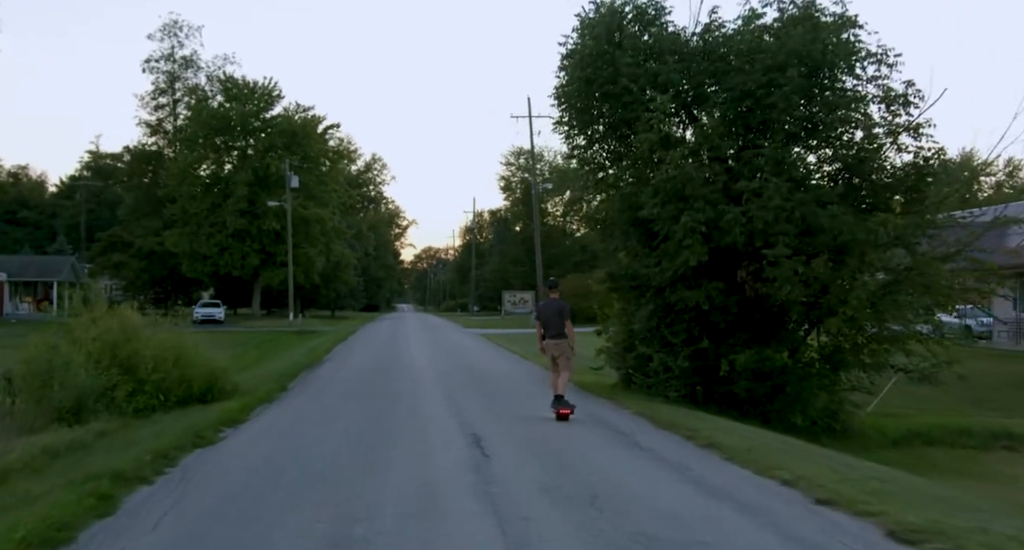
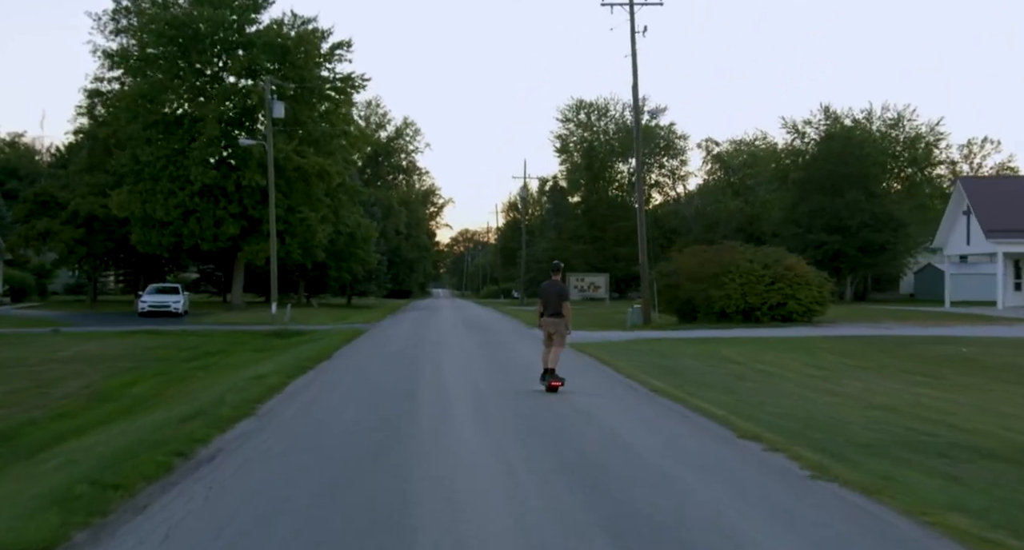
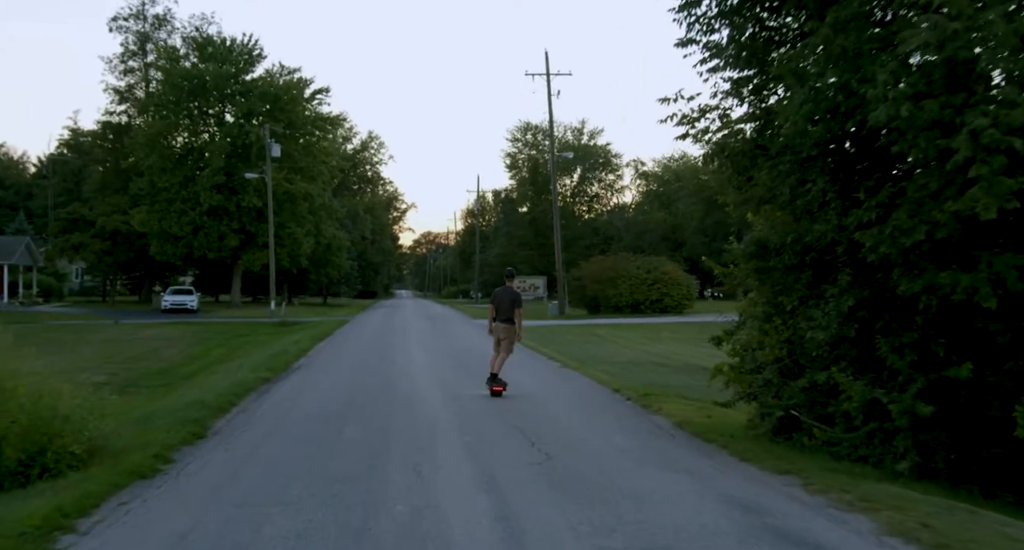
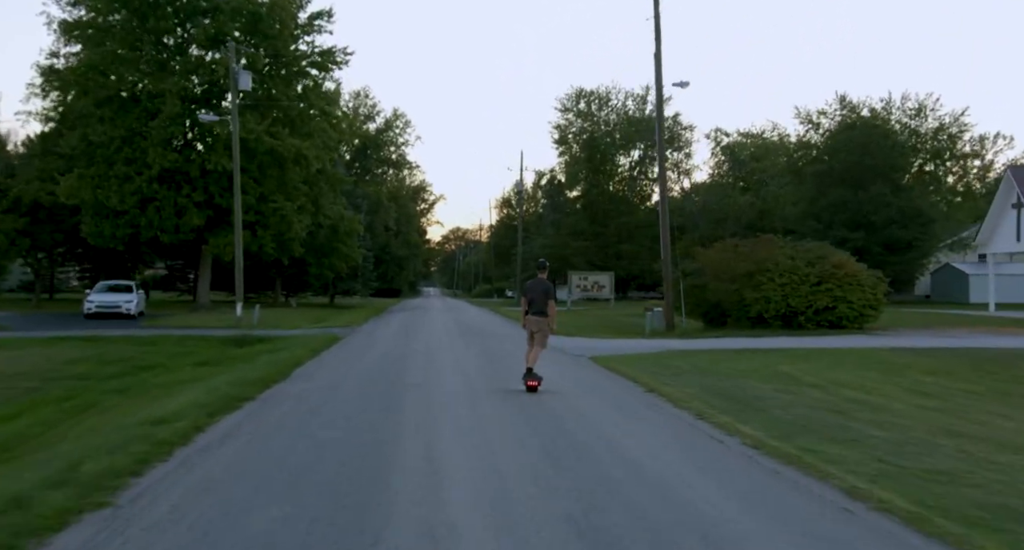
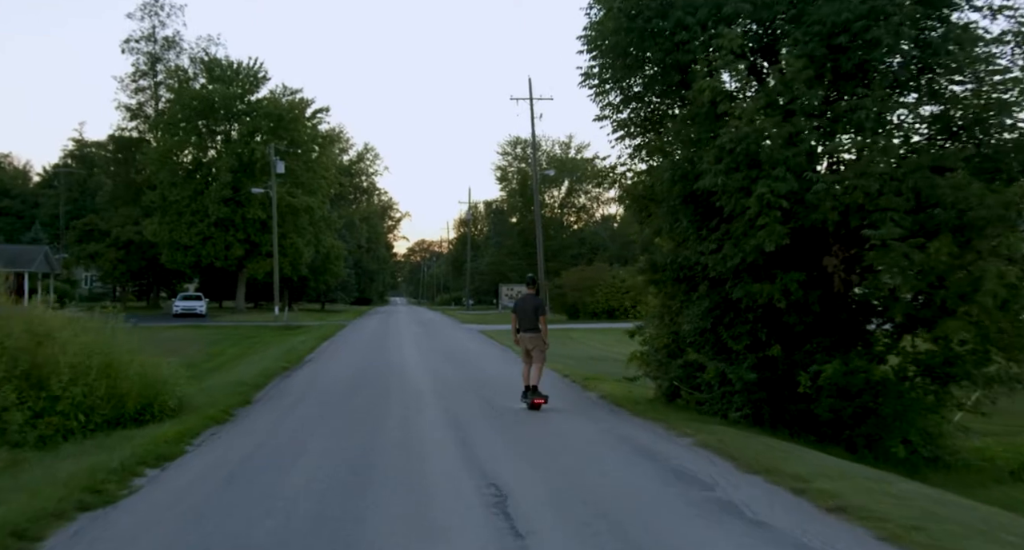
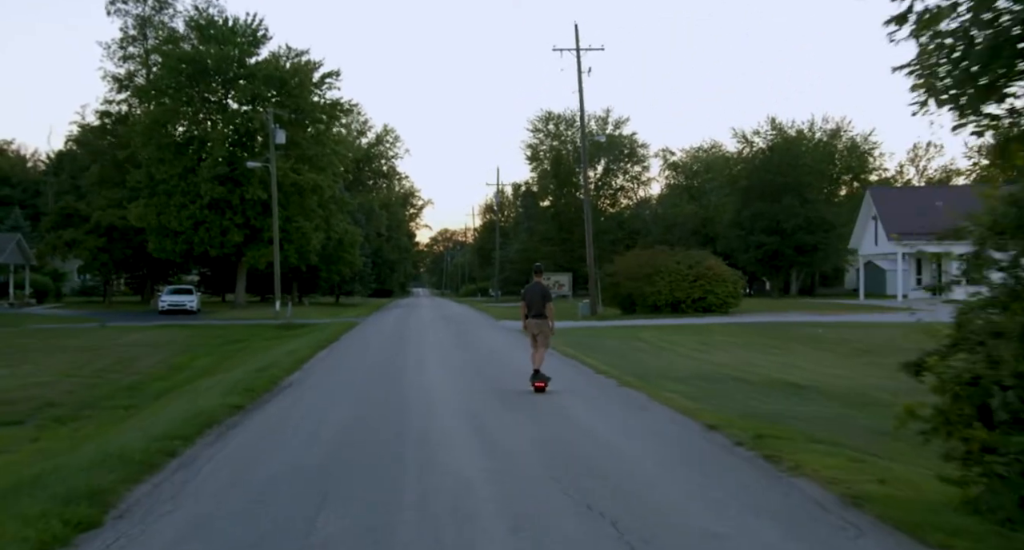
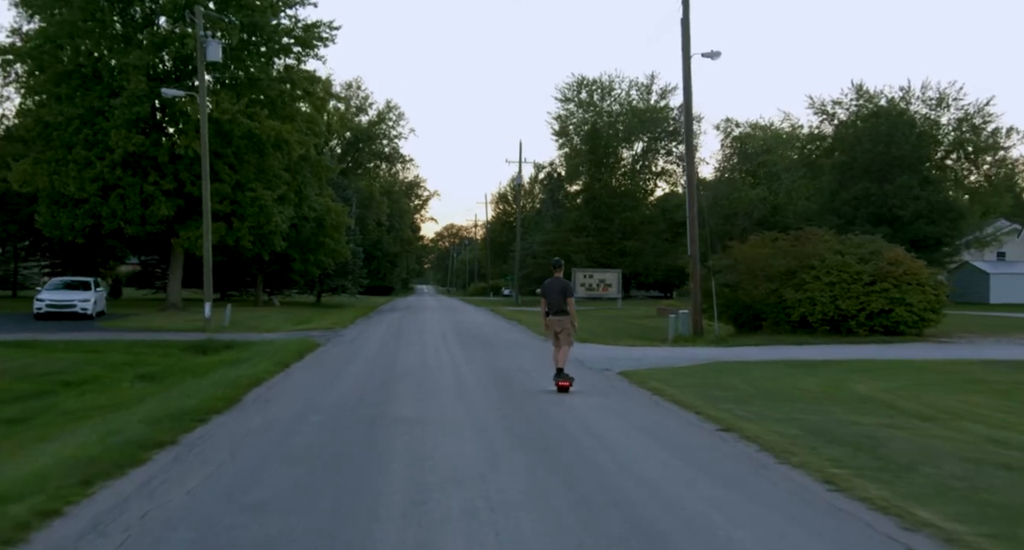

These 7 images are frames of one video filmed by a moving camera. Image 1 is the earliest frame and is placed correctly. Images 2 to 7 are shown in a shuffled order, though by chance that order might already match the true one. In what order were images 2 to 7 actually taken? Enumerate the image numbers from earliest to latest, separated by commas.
5, 3, 6, 2, 4, 7
